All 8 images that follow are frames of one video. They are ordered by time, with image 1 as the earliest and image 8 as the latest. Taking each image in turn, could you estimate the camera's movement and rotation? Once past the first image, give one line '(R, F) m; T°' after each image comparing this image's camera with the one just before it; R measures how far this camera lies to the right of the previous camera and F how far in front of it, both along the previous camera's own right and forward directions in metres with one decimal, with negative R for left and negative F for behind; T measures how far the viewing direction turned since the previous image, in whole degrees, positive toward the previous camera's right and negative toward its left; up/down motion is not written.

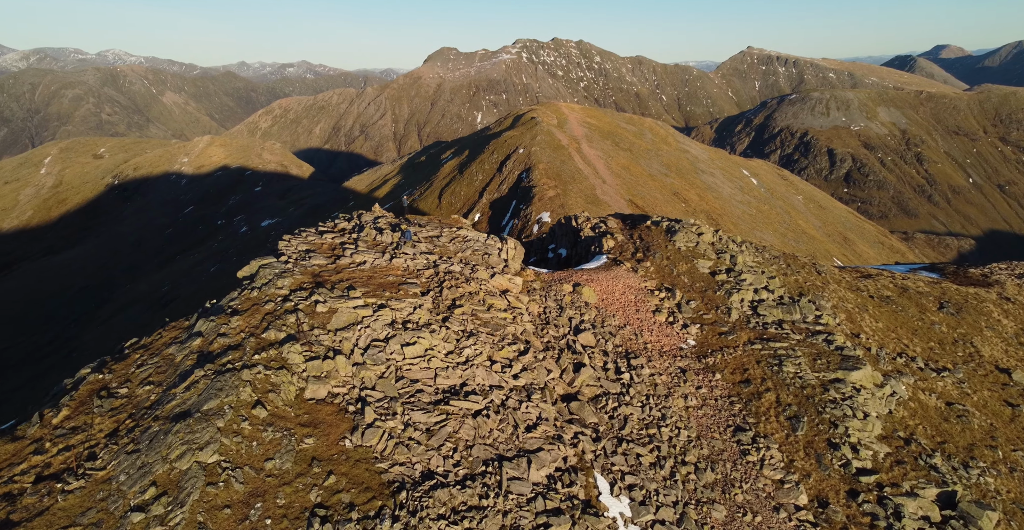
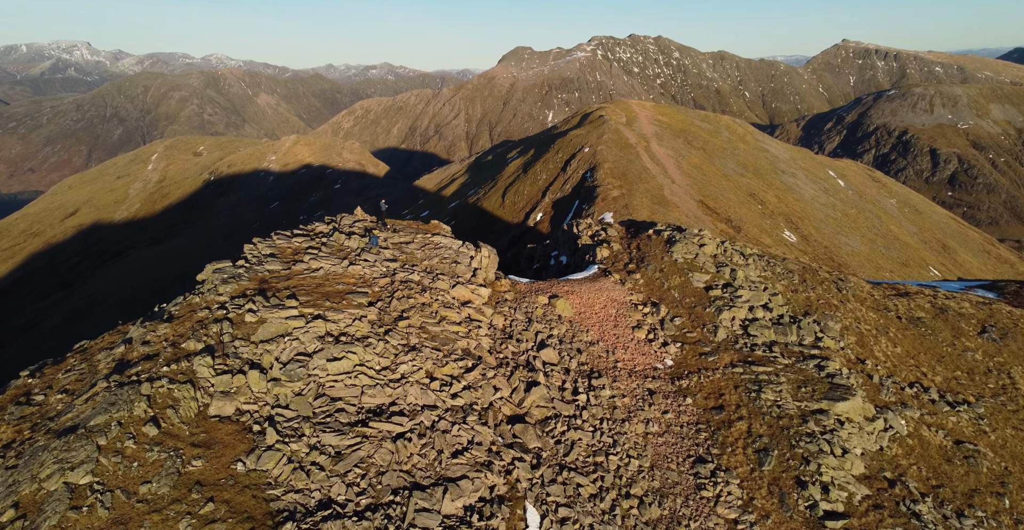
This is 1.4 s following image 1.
(+3.5, +1.4) m; -3°
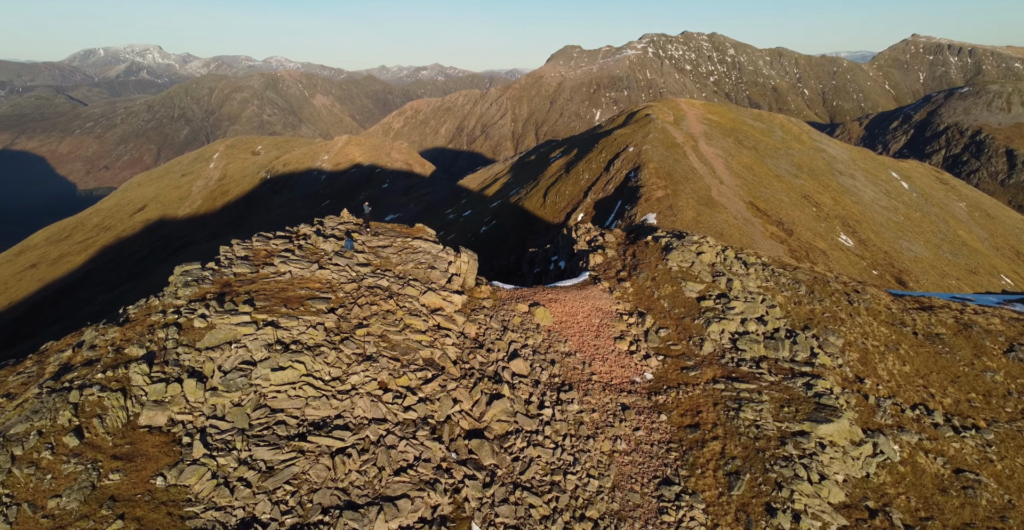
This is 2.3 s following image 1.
(+2.3, +0.8) m; -2°
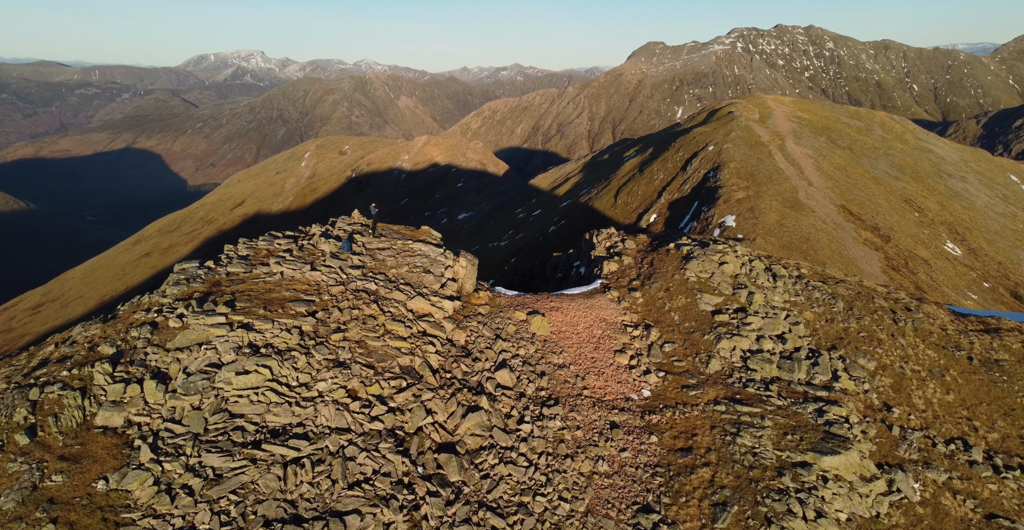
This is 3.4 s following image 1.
(+2.4, +1.0) m; -4°
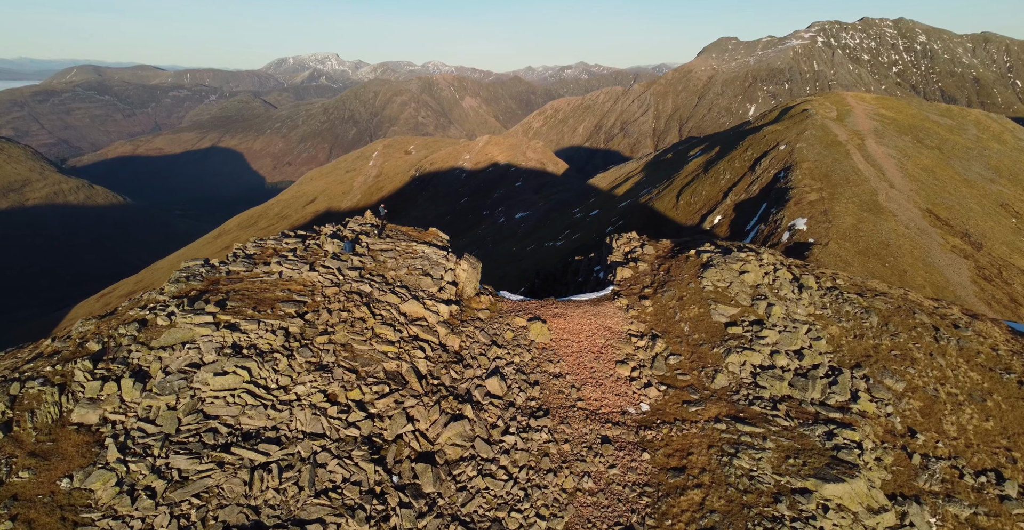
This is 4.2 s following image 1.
(+1.9, +0.7) m; -4°
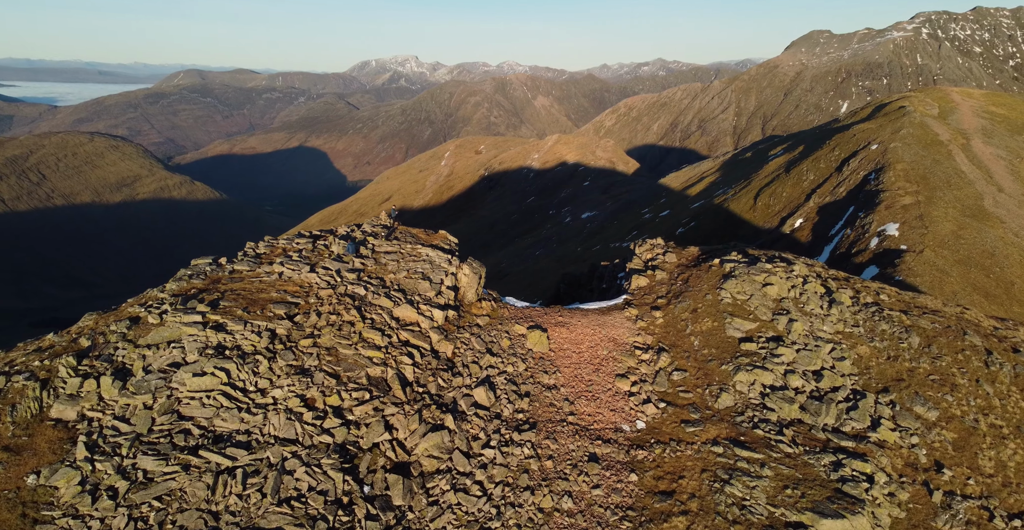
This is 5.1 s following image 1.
(+2.1, +0.7) m; -4°
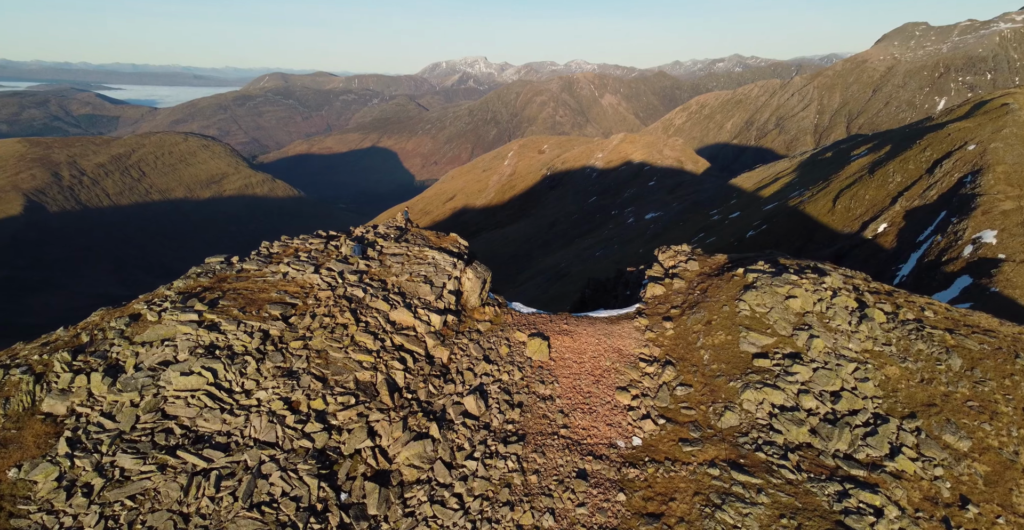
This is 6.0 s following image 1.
(+1.9, +0.5) m; -4°
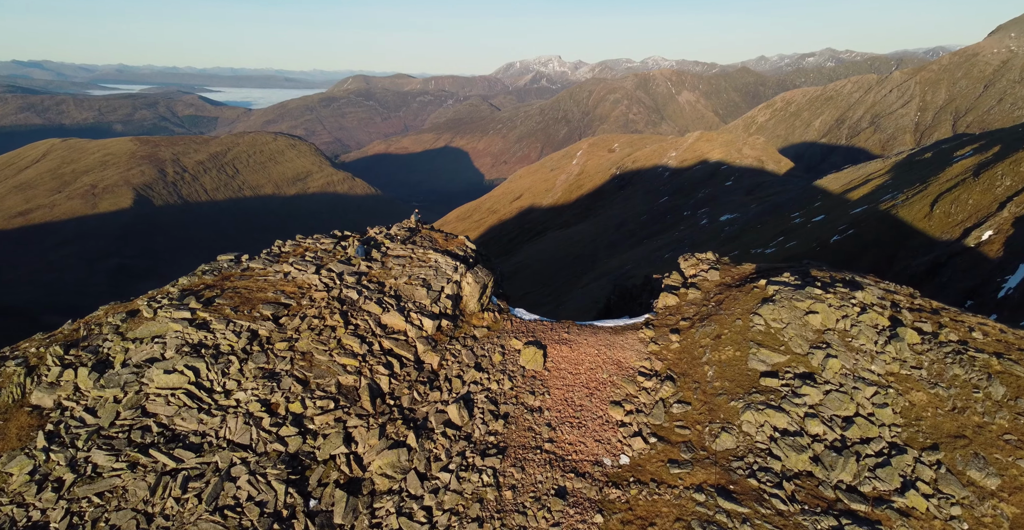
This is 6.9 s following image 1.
(+2.2, +0.5) m; -4°
